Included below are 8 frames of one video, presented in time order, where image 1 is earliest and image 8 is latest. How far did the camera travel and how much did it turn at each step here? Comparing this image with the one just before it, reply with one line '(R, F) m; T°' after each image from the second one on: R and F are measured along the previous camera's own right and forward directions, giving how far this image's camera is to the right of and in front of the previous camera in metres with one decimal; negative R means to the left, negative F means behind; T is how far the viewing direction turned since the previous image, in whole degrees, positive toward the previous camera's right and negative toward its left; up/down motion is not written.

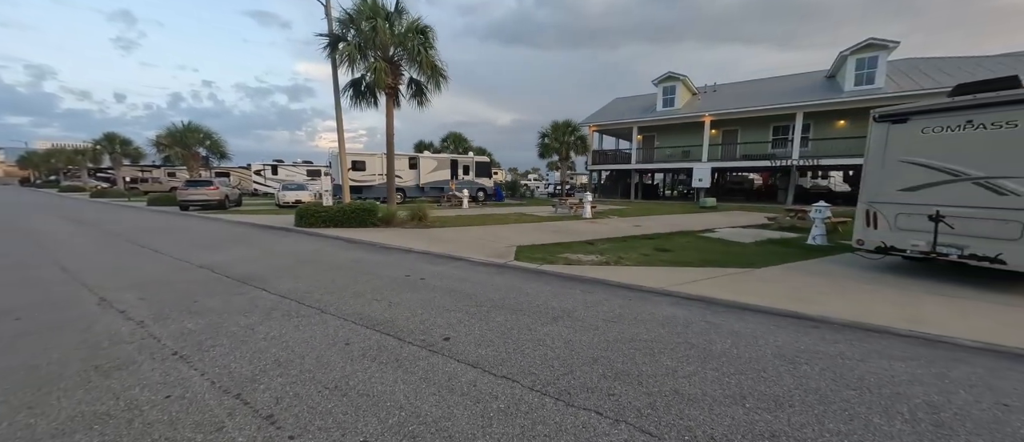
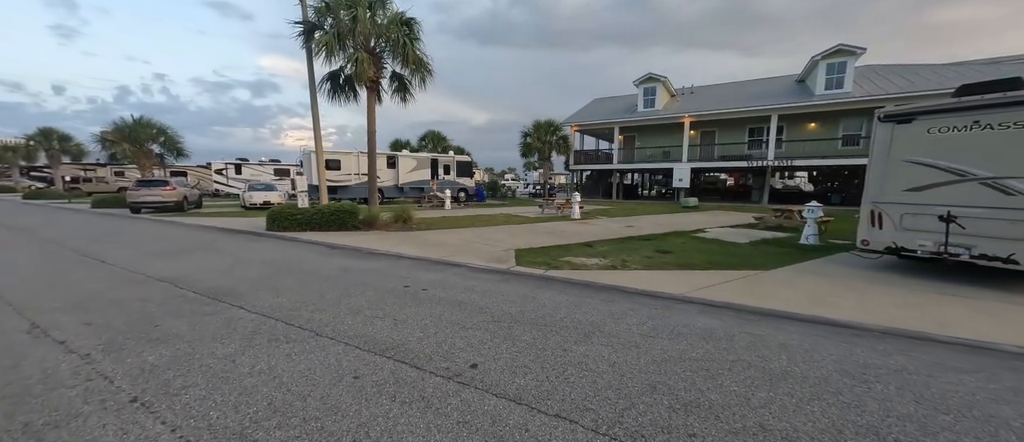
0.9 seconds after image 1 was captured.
(-0.5, +0.6) m; +4°
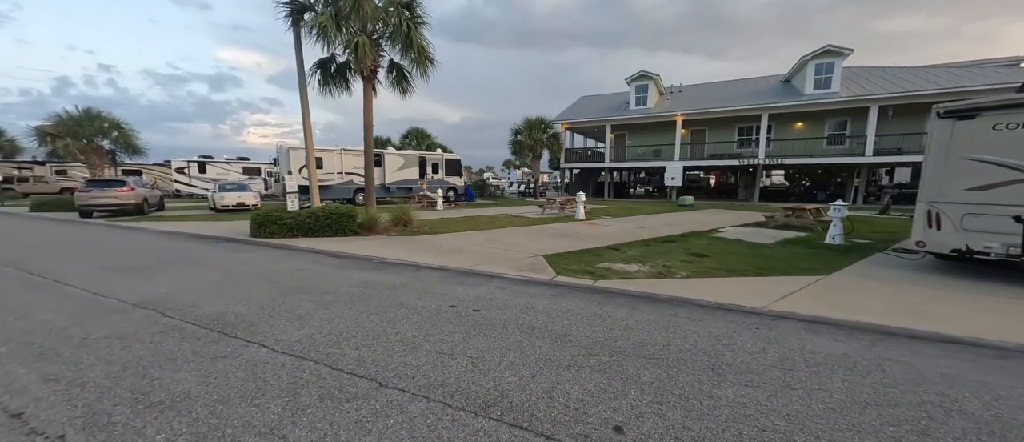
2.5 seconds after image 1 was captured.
(-1.0, +0.9) m; +4°
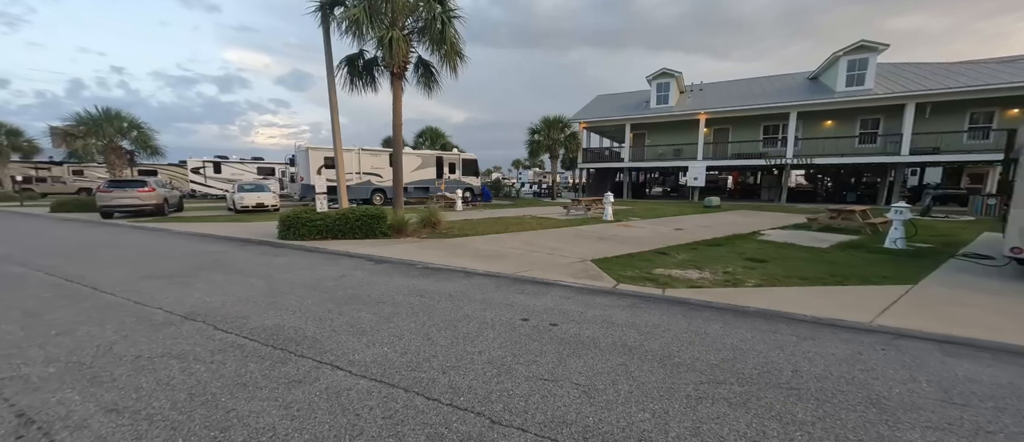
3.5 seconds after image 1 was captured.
(-0.7, +0.4) m; -1°
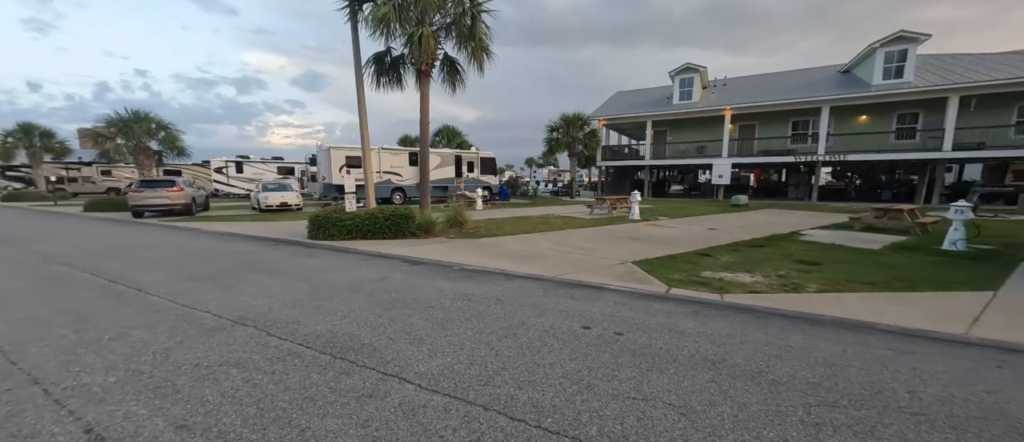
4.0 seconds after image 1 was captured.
(-0.5, +0.3) m; -2°
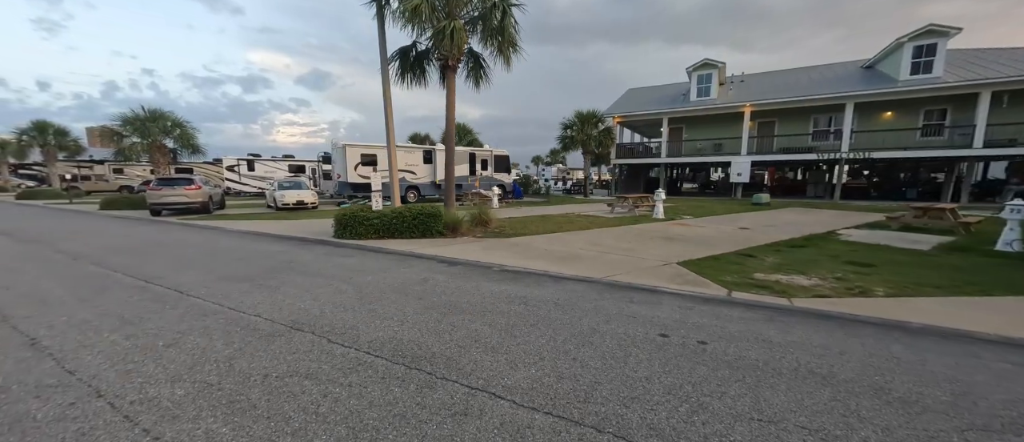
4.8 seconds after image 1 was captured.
(-0.6, +0.3) m; 0°
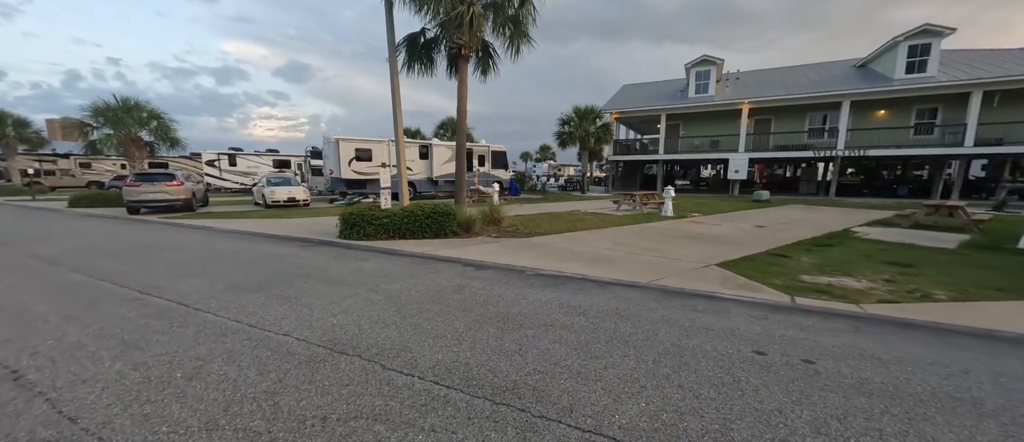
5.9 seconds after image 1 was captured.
(-0.7, +0.5) m; +2°
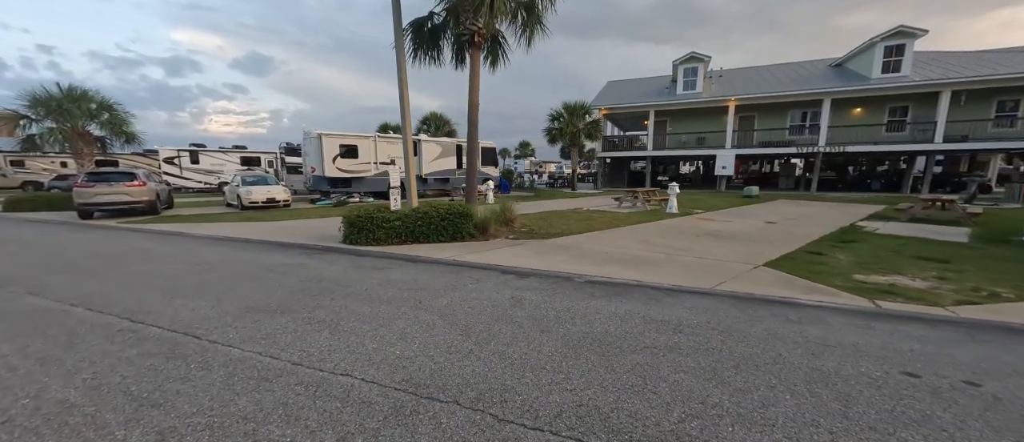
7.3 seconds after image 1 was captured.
(-1.0, +0.7) m; +4°
